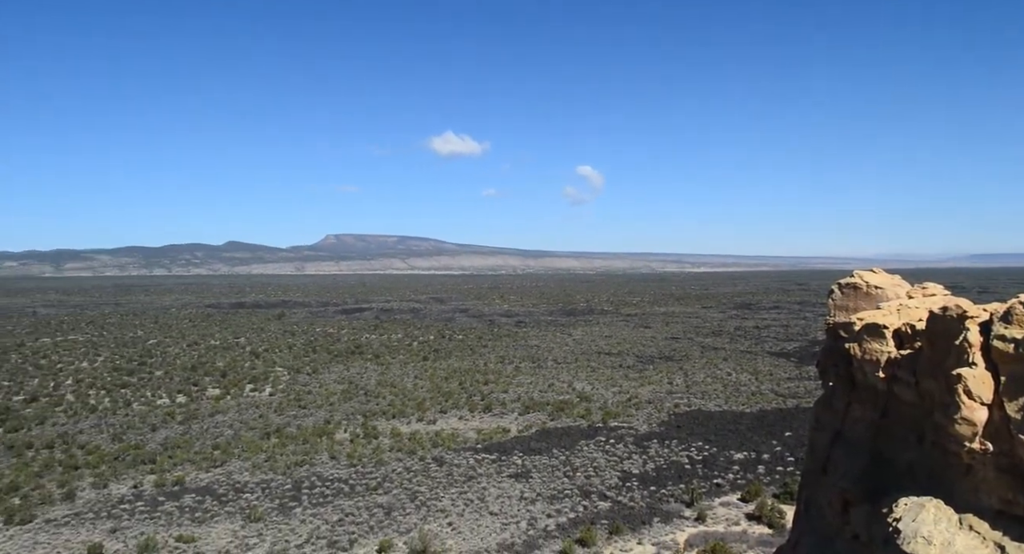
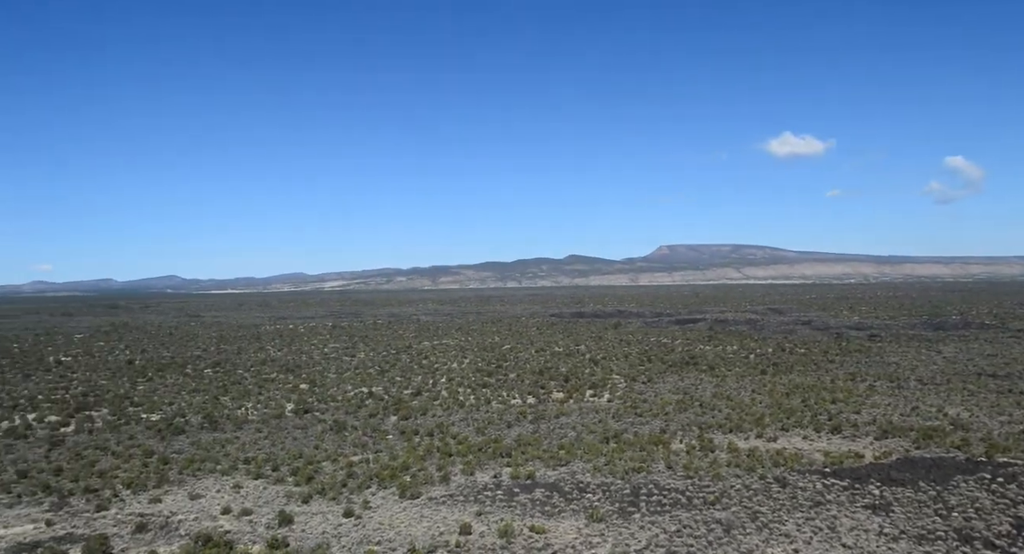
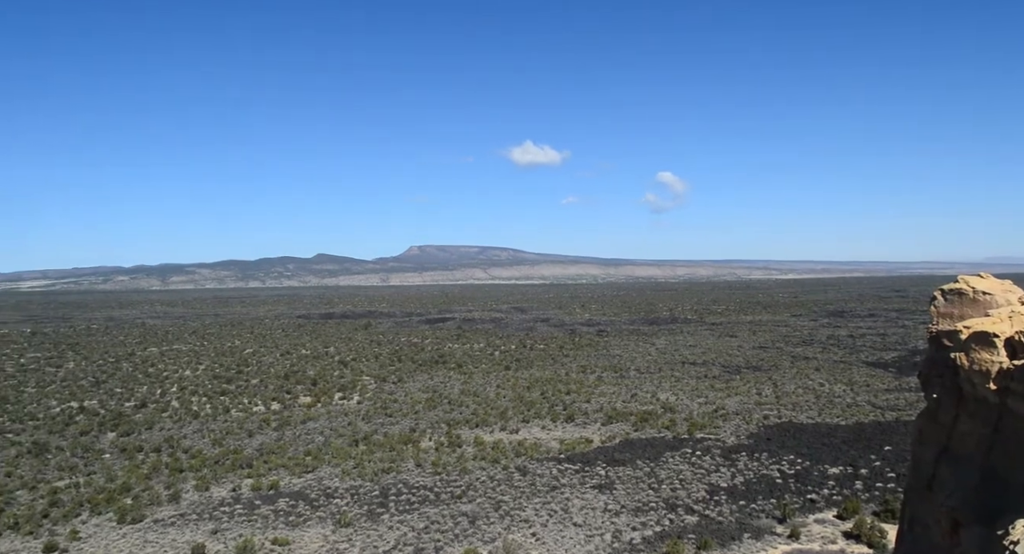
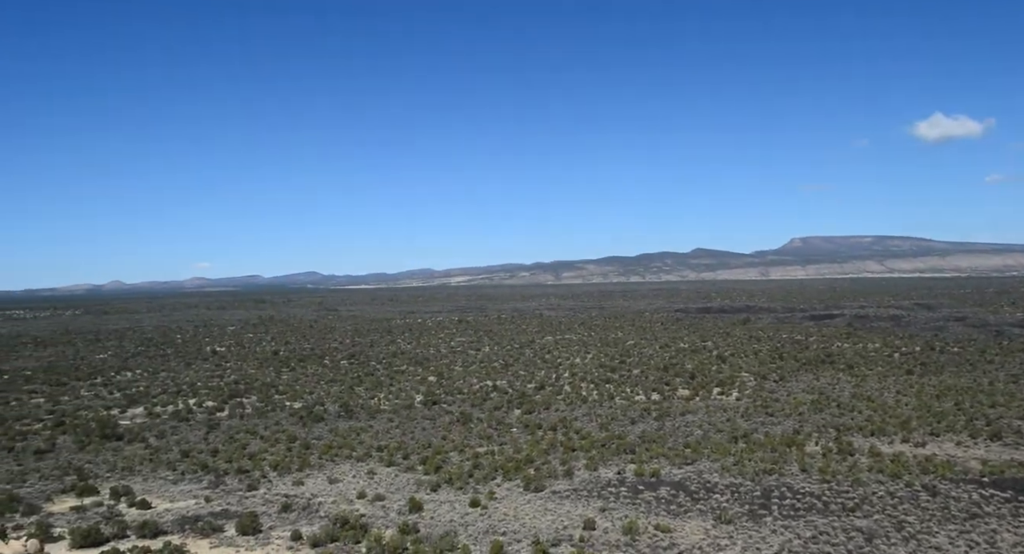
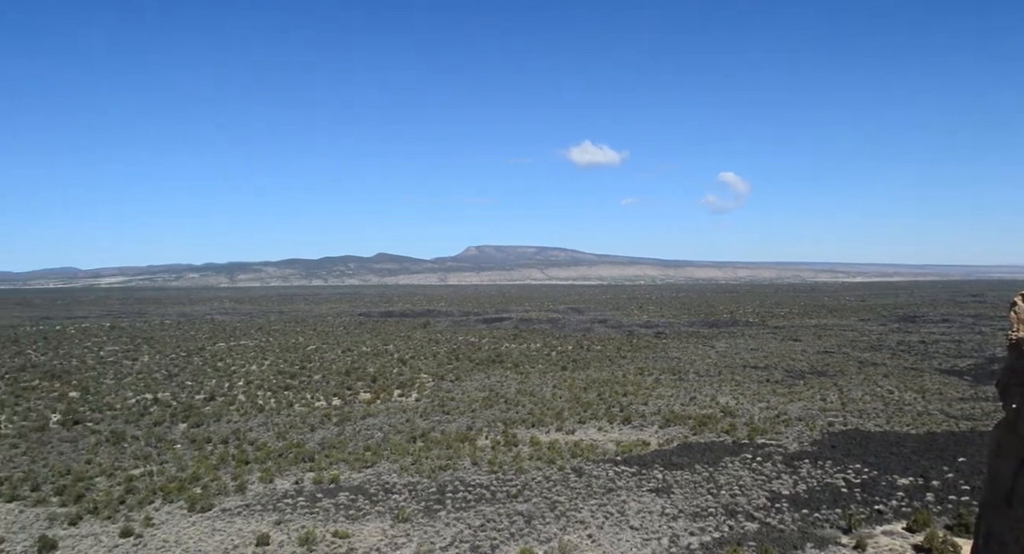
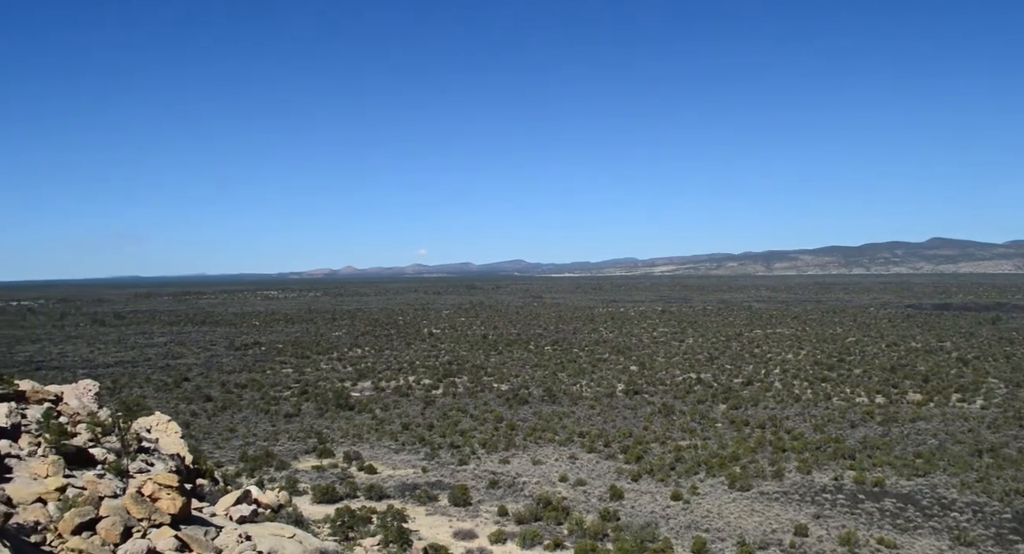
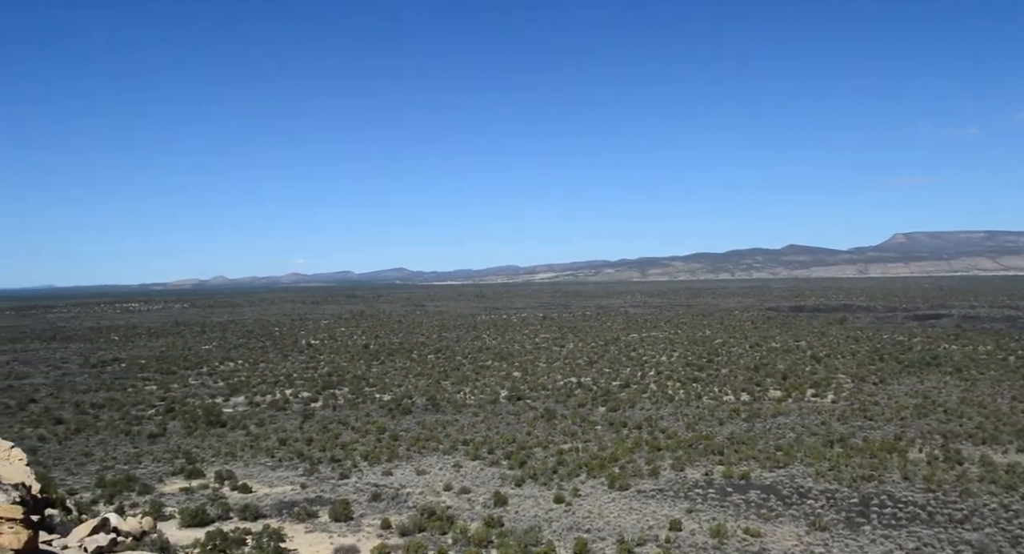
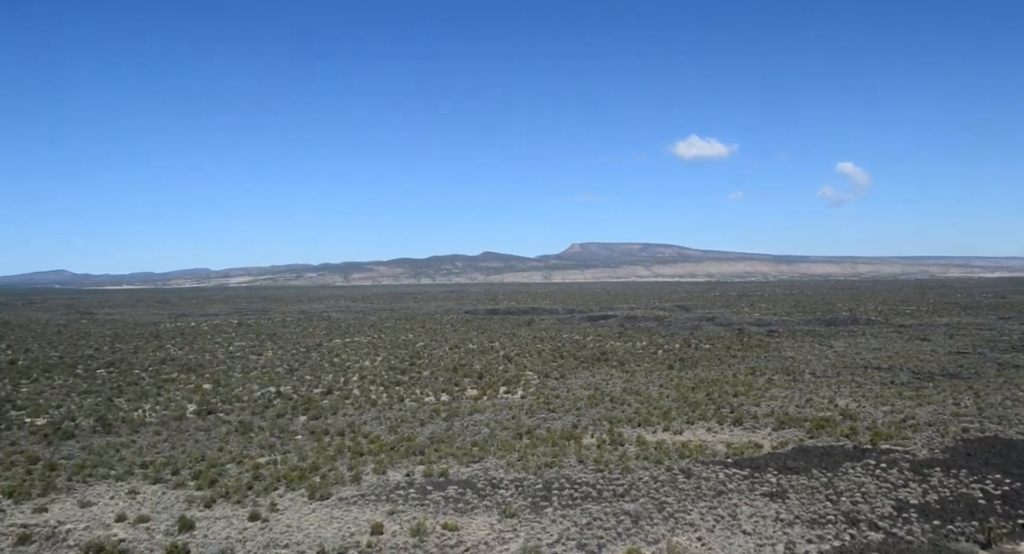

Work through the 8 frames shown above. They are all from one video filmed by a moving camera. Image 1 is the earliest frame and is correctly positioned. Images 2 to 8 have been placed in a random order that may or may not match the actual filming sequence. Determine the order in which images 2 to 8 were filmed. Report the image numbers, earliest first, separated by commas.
3, 5, 8, 2, 4, 7, 6
